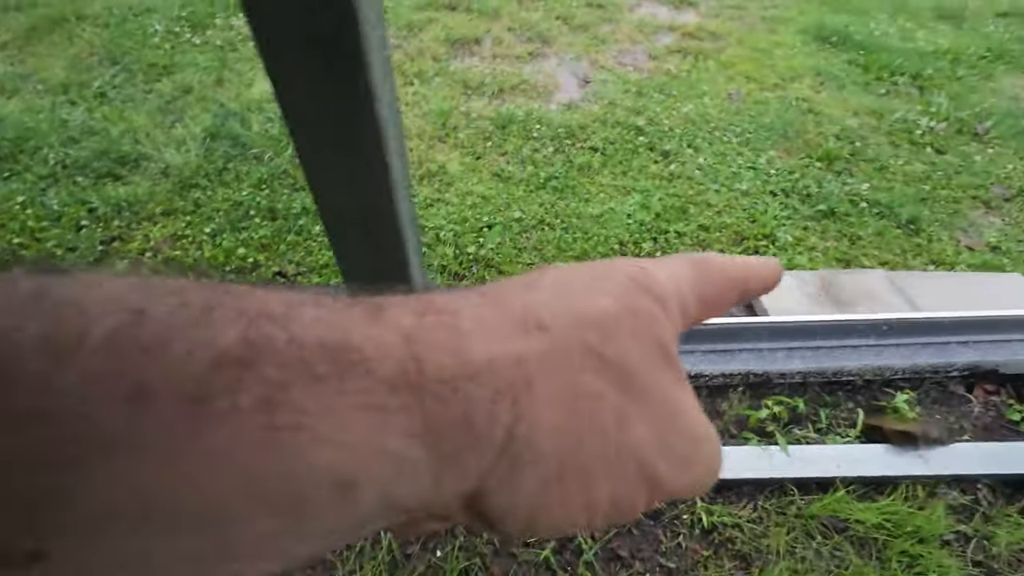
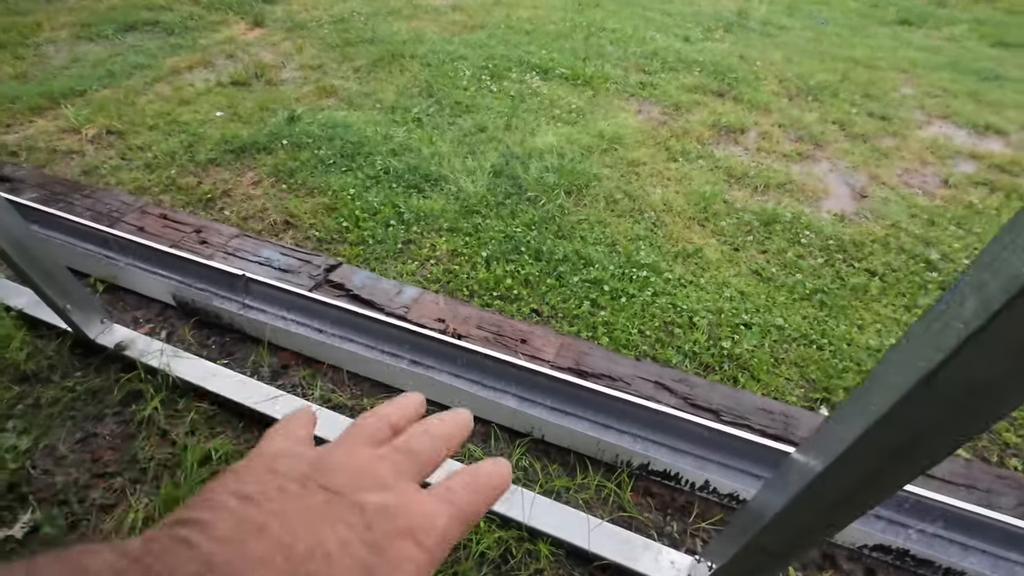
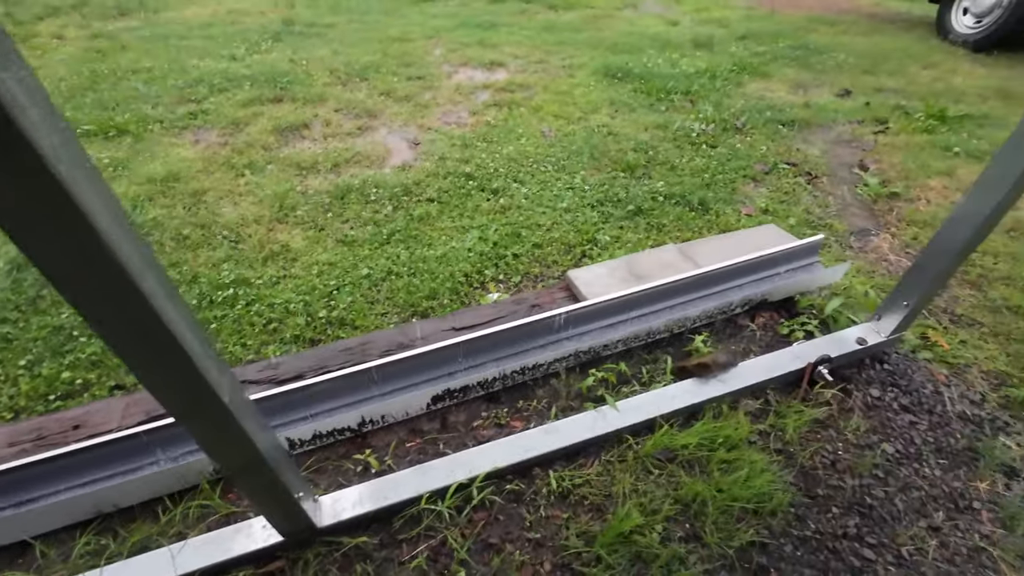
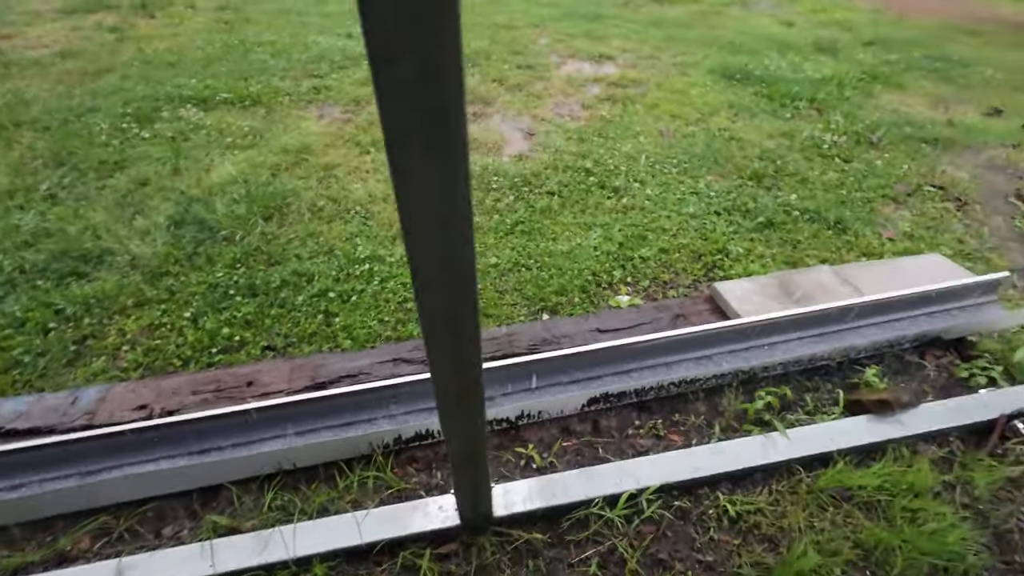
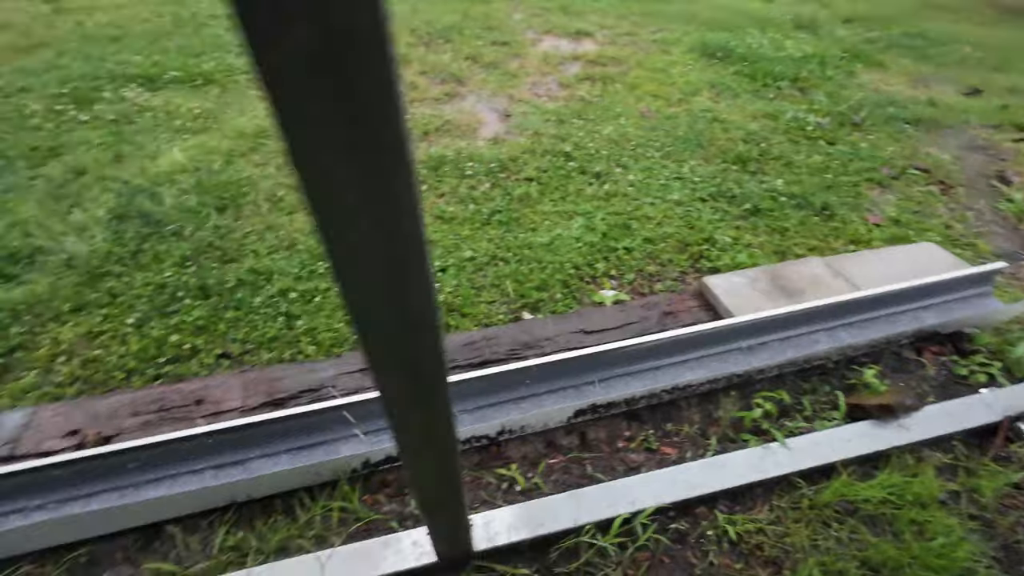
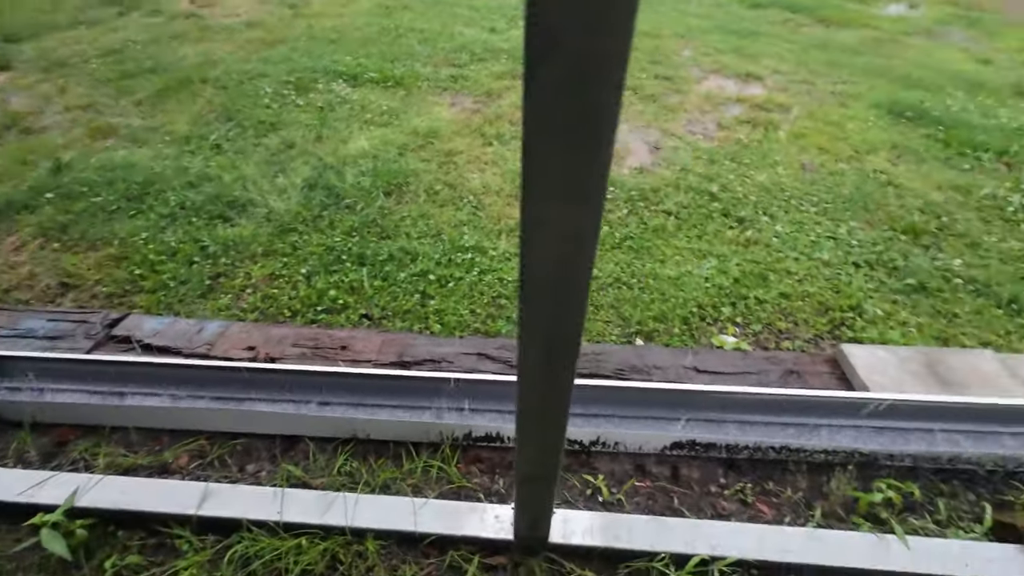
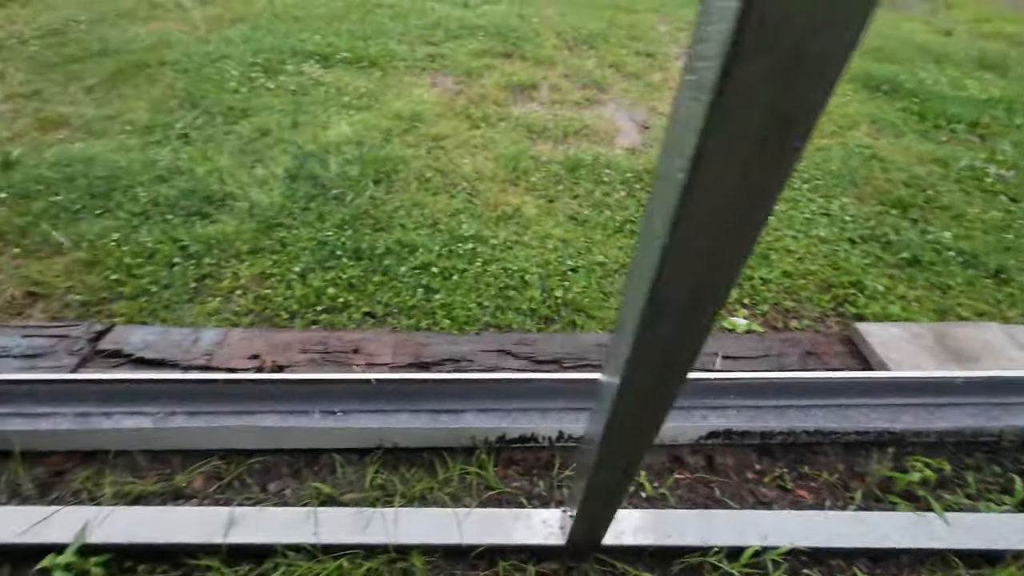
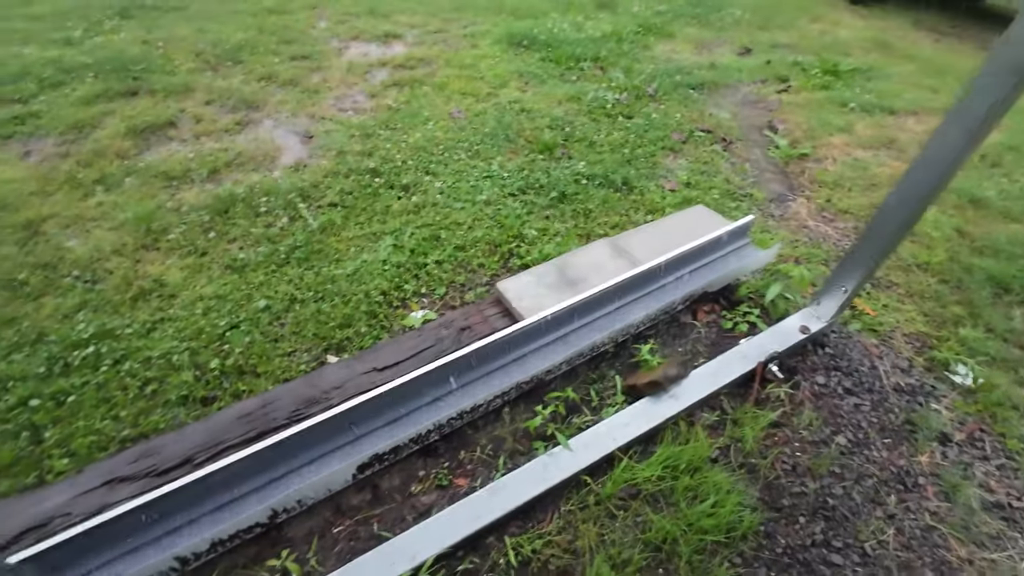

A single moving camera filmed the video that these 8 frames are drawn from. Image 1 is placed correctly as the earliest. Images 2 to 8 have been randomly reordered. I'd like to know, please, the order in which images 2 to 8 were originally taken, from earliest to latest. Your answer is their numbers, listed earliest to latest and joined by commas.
8, 5, 7, 2, 6, 4, 3
